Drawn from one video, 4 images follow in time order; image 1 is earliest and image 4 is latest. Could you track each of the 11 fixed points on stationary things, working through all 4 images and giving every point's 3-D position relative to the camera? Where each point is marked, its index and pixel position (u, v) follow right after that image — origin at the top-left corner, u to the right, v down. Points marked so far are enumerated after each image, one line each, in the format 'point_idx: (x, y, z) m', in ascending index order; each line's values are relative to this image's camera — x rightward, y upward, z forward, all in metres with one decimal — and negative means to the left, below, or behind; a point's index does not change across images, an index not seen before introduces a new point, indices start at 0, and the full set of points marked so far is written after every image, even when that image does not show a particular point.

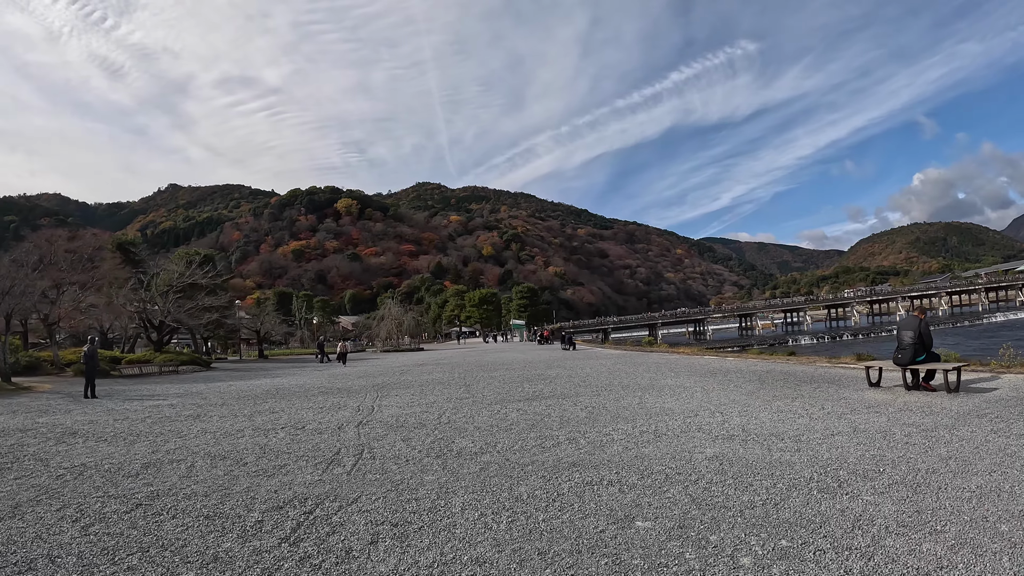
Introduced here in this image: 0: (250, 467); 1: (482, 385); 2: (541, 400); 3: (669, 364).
0: (-2.6, -1.8, +5.7) m
1: (-0.6, -1.8, +10.8) m
2: (+0.4, -1.7, +8.4) m
3: (+4.1, -2.0, +15.0) m
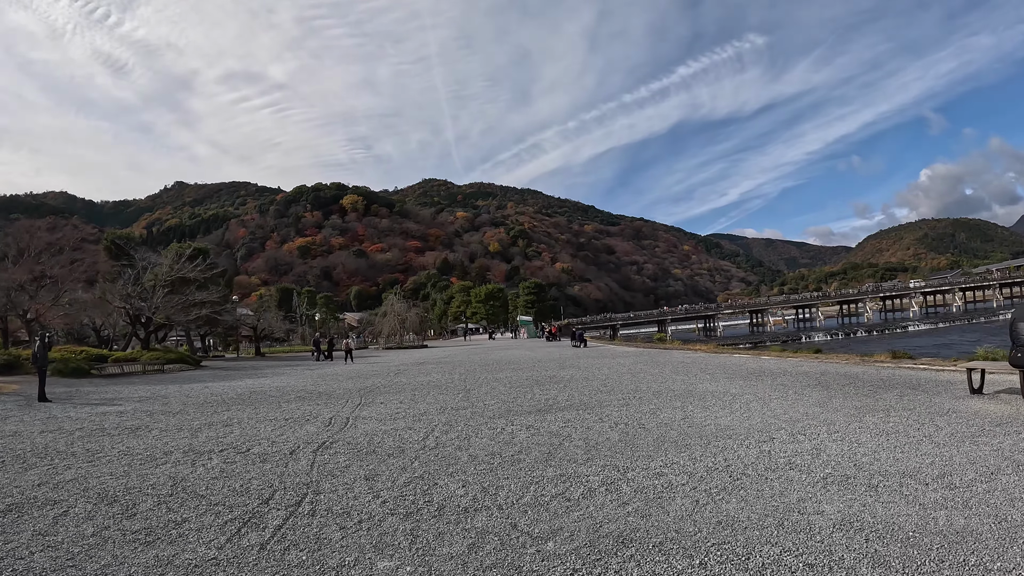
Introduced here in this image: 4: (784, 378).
0: (-2.6, -1.6, +3.9) m
1: (-0.5, -1.6, +9.0) m
2: (+0.5, -1.5, +6.6) m
3: (+4.3, -1.7, +13.1) m
4: (+4.6, -1.5, +9.7) m
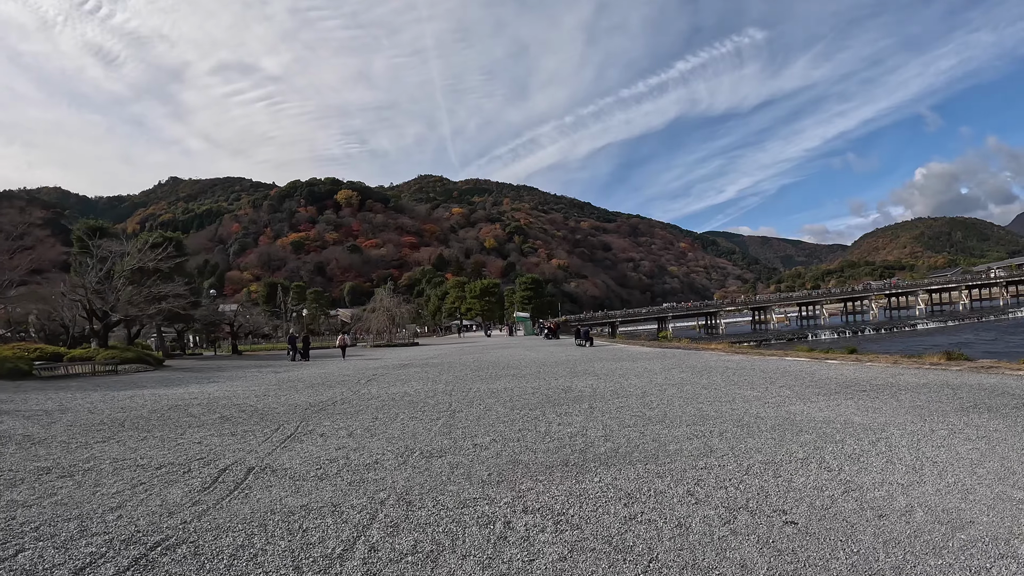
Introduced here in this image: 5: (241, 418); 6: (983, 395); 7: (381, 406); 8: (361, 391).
0: (-2.5, -1.4, +0.9) m
1: (-0.4, -1.4, +6.1) m
2: (+0.6, -1.2, +3.7) m
3: (+4.3, -1.5, +10.2) m
4: (+4.7, -1.3, +6.8) m
5: (-3.8, -1.8, +7.9) m
6: (+5.4, -1.3, +6.6) m
7: (-1.7, -1.5, +7.4) m
8: (-2.6, -1.8, +9.9) m
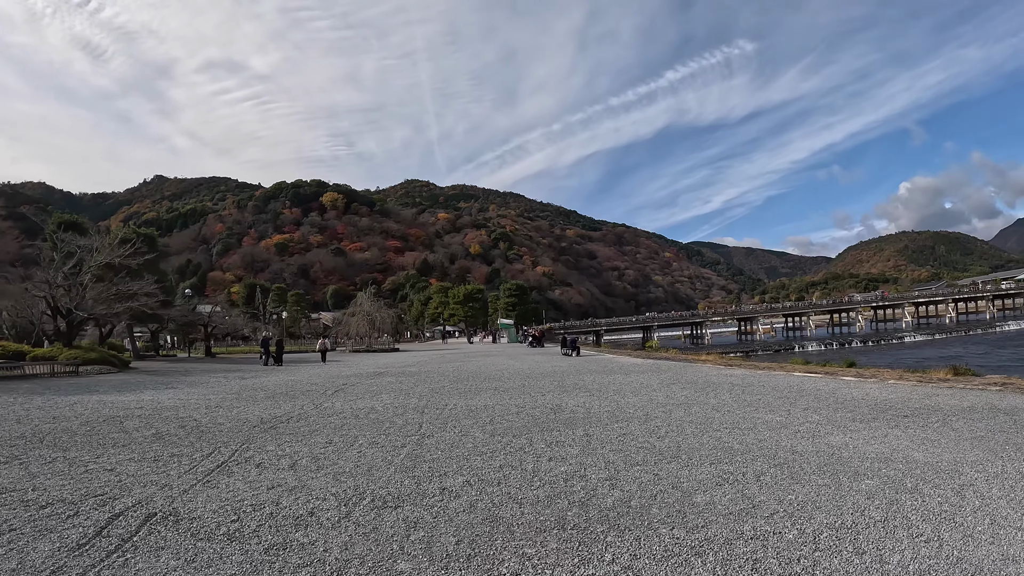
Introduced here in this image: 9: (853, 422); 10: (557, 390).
0: (-2.5, -1.3, -0.2) m
1: (-0.6, -1.3, +5.0) m
2: (+0.5, -1.2, +2.6) m
3: (+4.1, -1.6, +9.2) m
4: (+4.5, -1.4, +5.8) m
5: (-3.9, -1.8, +6.8) m
6: (+5.3, -1.4, +5.6) m
7: (-1.9, -1.5, +6.3) m
8: (-2.9, -1.8, +8.7) m
9: (+3.5, -1.4, +5.9) m
10: (+0.9, -1.8, +10.4) m
